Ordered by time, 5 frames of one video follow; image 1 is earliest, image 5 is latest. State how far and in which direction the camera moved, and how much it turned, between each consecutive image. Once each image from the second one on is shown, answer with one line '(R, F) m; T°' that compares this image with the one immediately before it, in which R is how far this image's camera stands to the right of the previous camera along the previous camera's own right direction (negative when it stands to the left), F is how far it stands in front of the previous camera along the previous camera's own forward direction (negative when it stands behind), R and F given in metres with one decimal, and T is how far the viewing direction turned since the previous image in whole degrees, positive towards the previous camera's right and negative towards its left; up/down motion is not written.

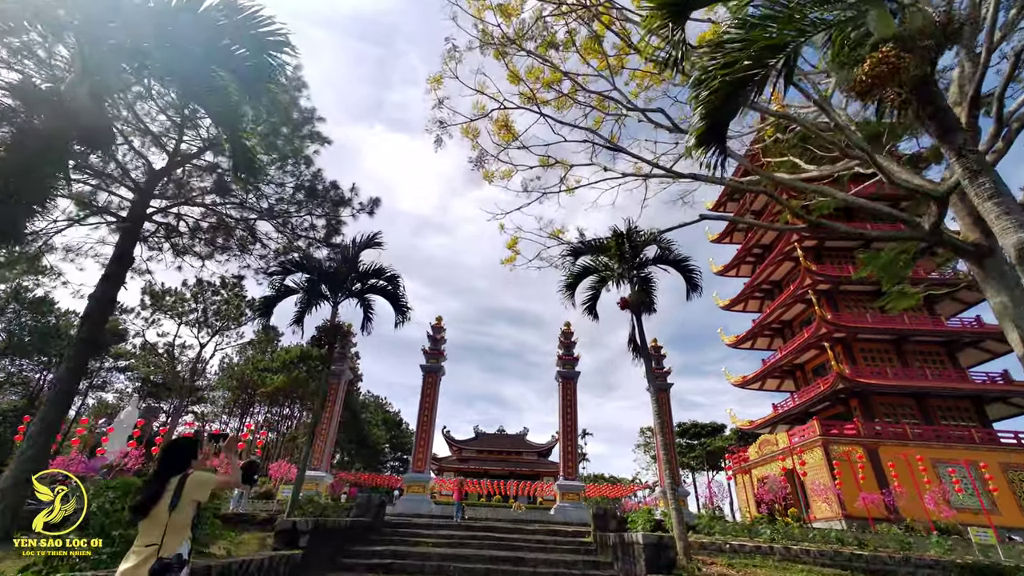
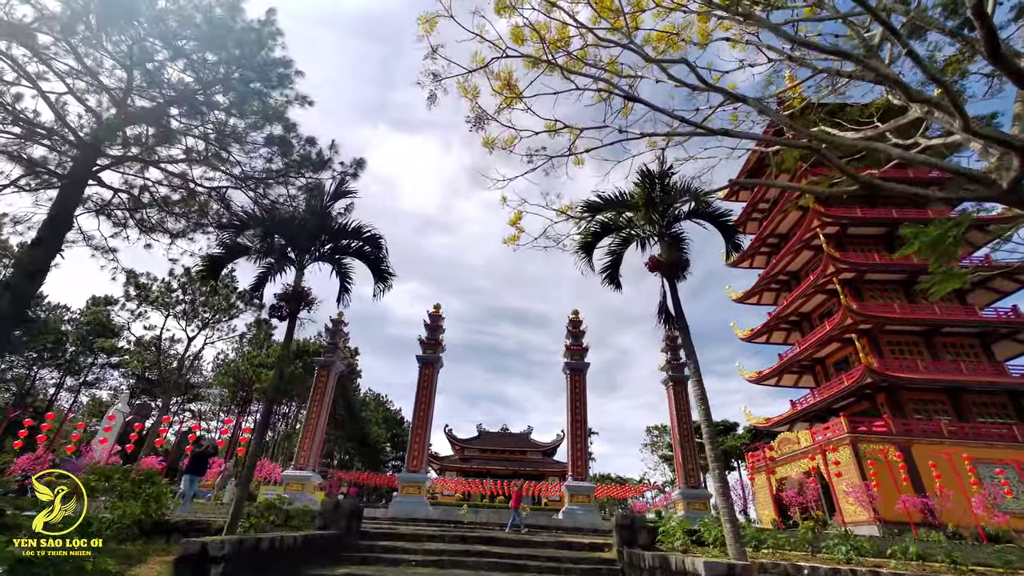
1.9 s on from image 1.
(0.0, +1.1) m; 0°
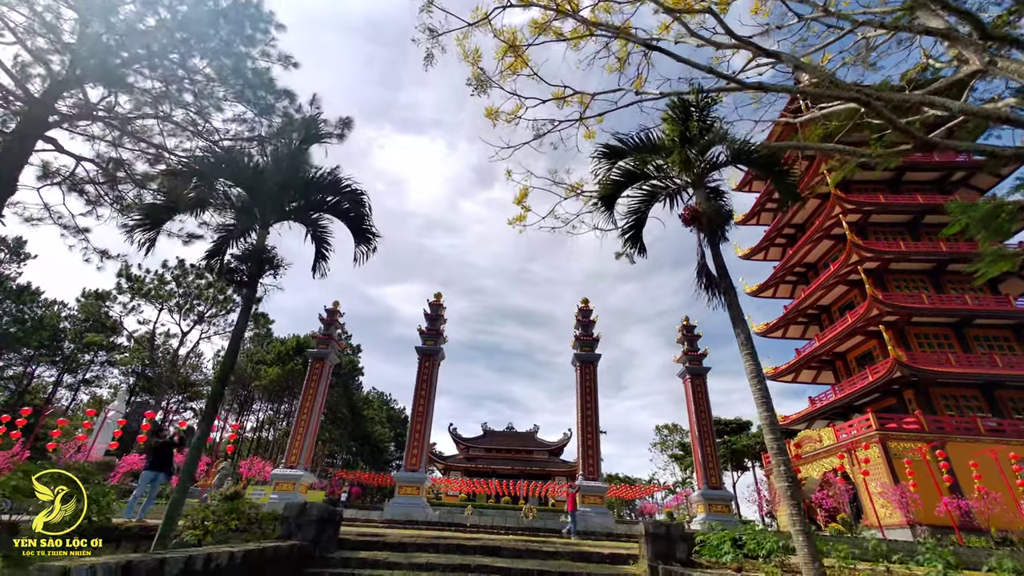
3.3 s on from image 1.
(0.0, +0.8) m; -1°
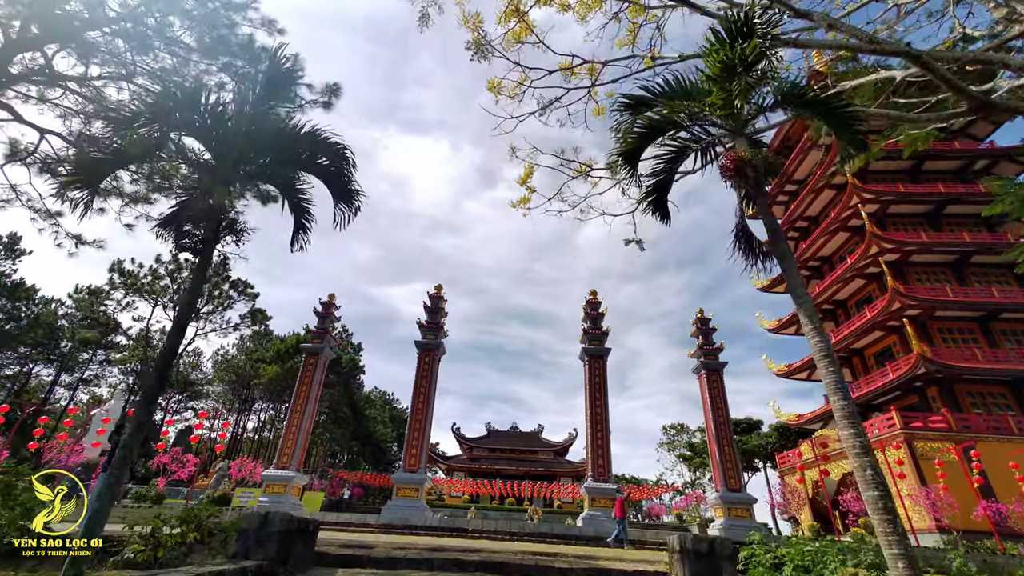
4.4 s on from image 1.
(0.0, +0.6) m; 0°
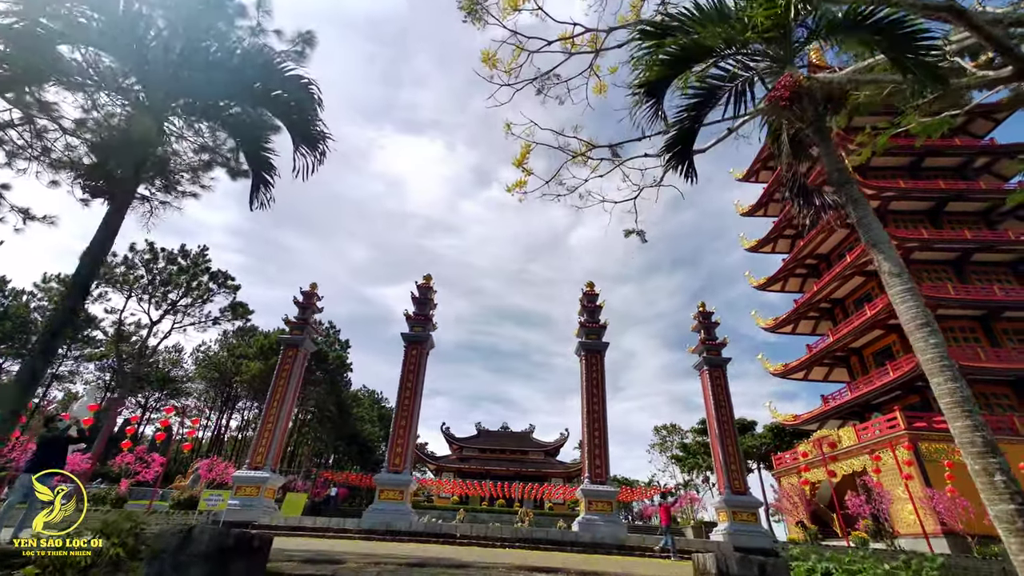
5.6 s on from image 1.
(0.0, +0.6) m; +1°
